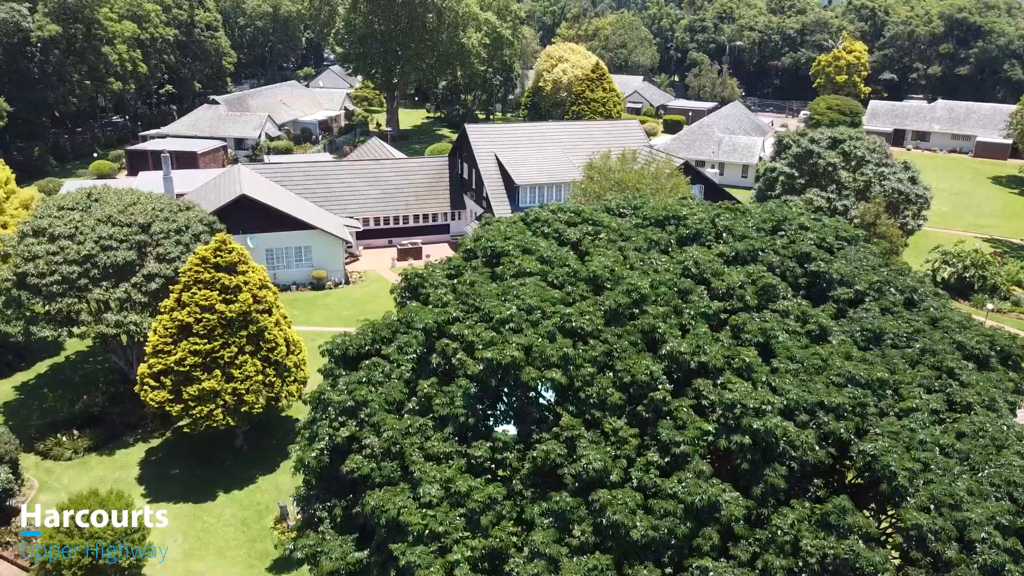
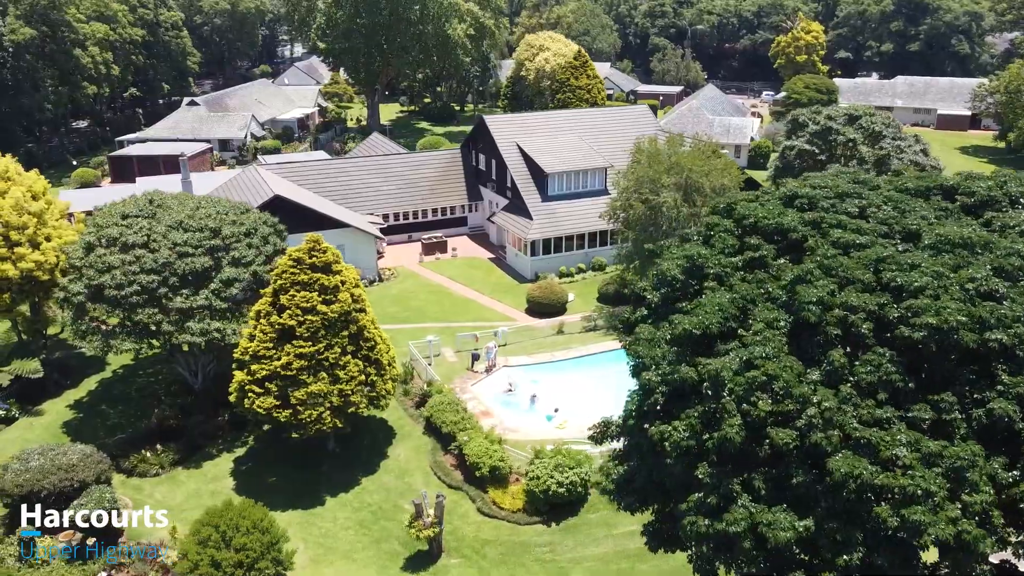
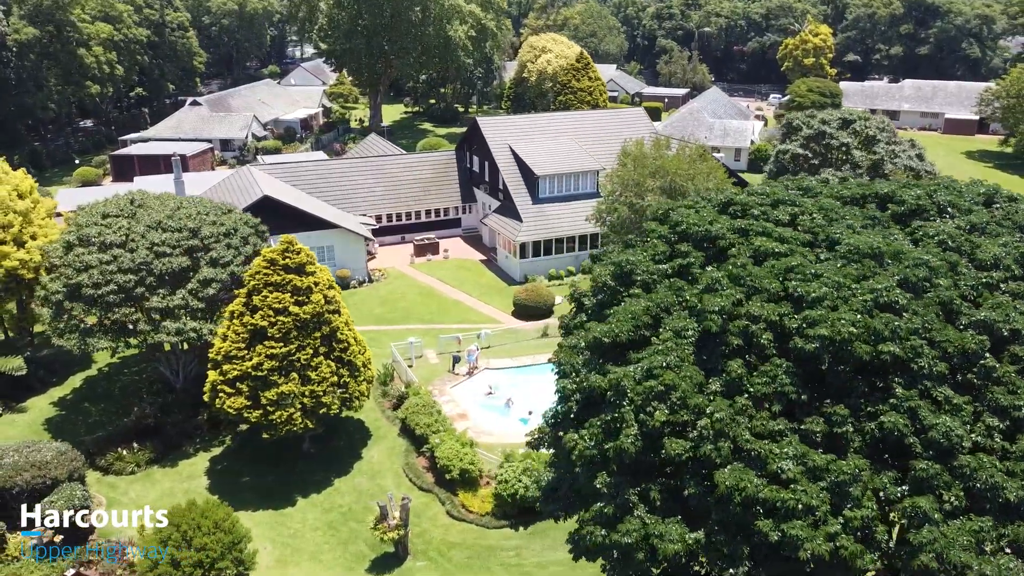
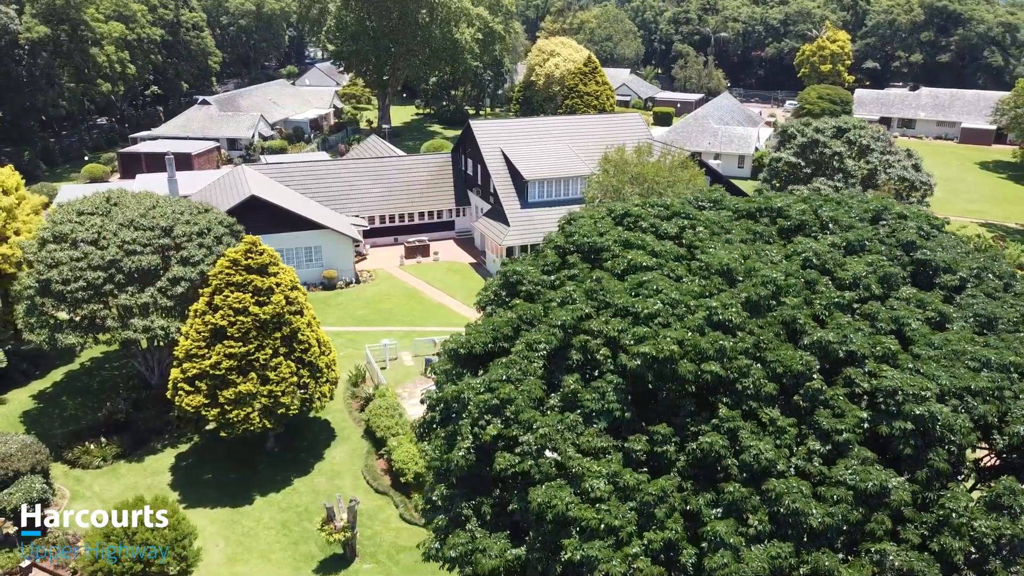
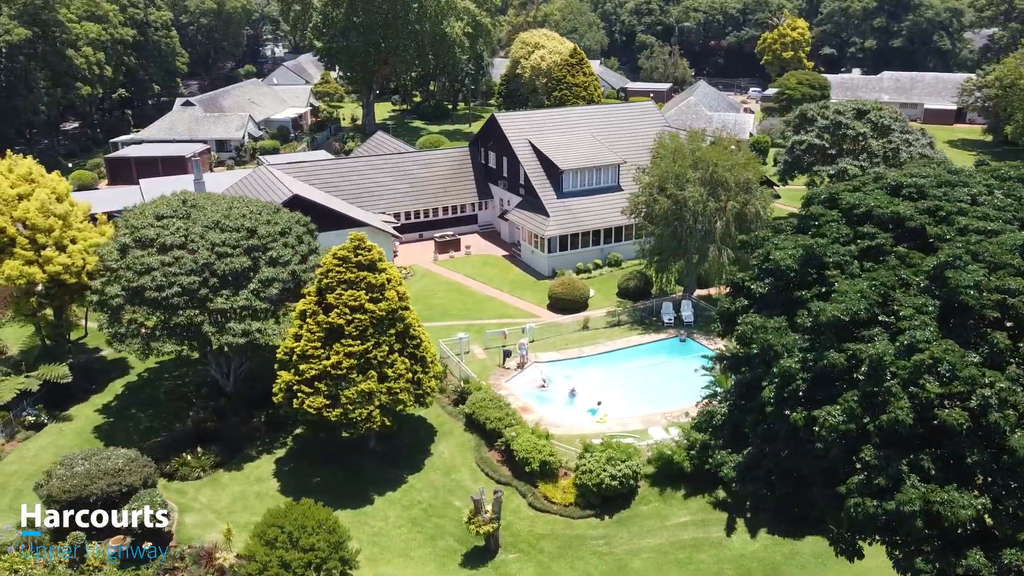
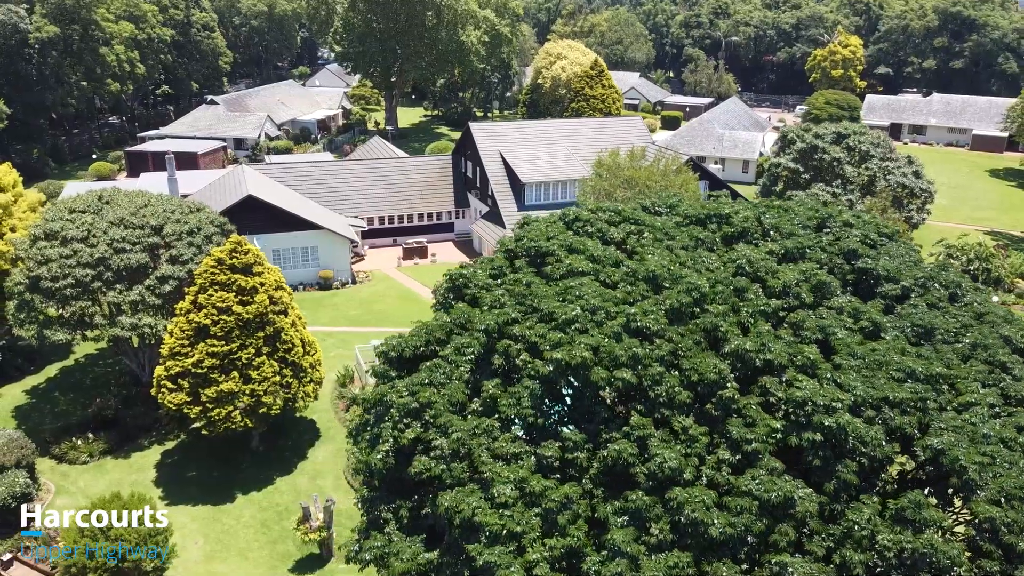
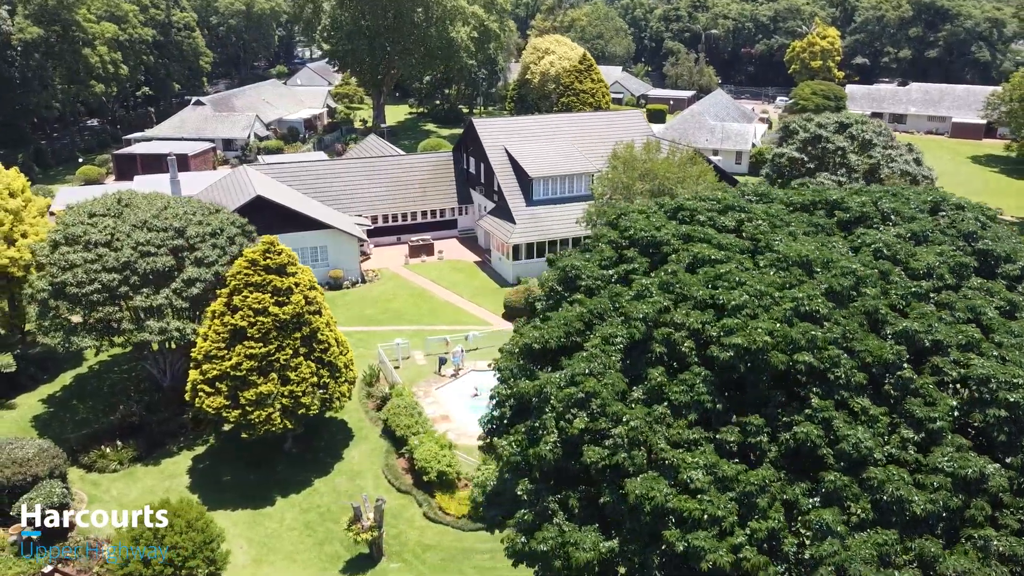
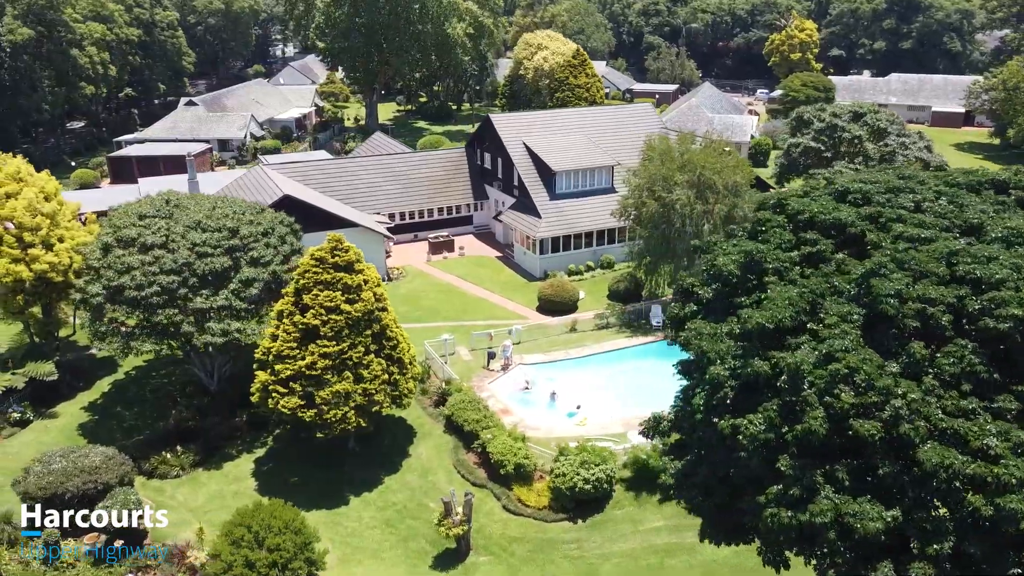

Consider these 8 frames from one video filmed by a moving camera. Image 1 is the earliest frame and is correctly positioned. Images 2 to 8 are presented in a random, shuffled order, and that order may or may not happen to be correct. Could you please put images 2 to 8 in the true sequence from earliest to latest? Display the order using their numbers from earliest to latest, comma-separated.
6, 4, 7, 3, 2, 8, 5
